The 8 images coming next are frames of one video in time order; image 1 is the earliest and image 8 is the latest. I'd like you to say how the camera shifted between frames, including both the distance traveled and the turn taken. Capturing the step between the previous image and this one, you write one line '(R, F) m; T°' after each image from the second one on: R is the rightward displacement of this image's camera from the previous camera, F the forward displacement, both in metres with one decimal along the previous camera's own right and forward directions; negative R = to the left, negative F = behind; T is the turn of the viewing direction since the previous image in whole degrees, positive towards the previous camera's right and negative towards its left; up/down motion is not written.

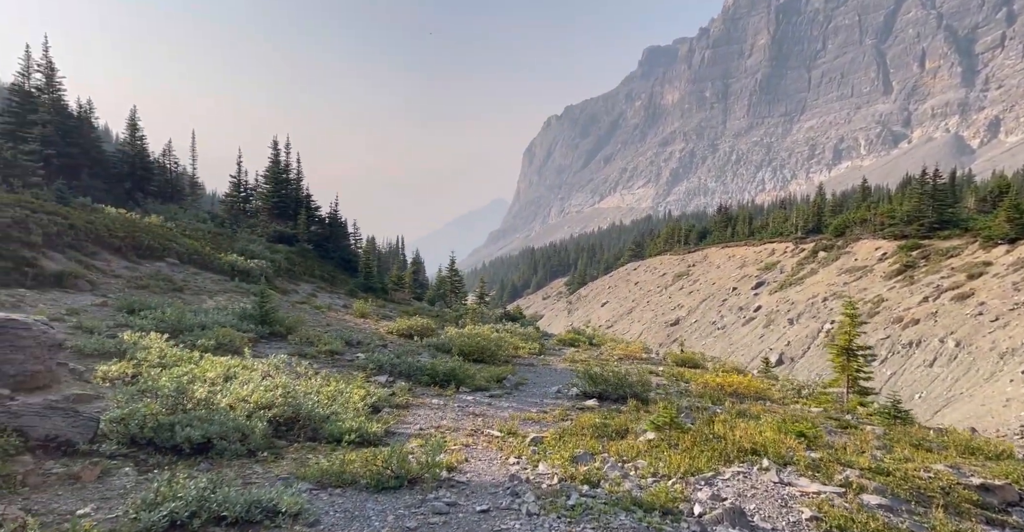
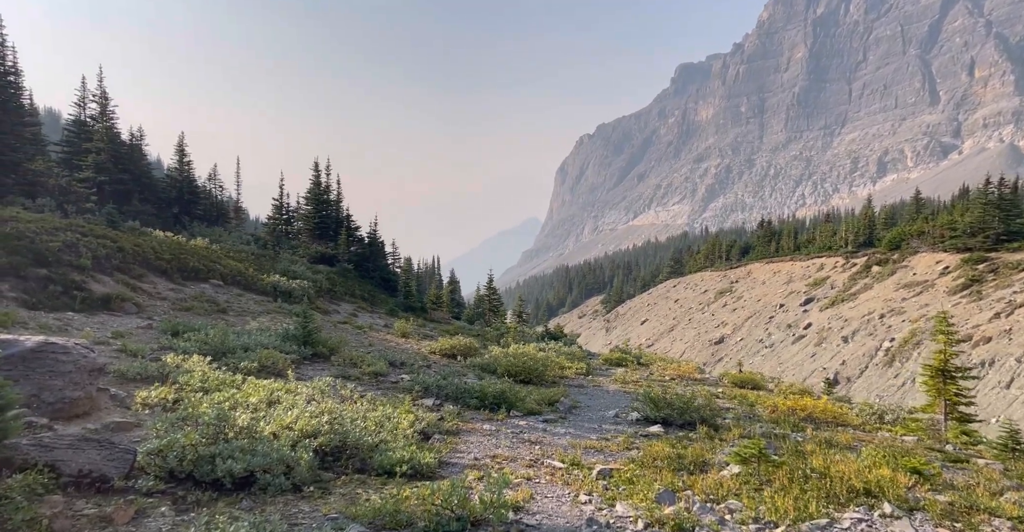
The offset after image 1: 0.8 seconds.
(-0.5, +1.1) m; -3°
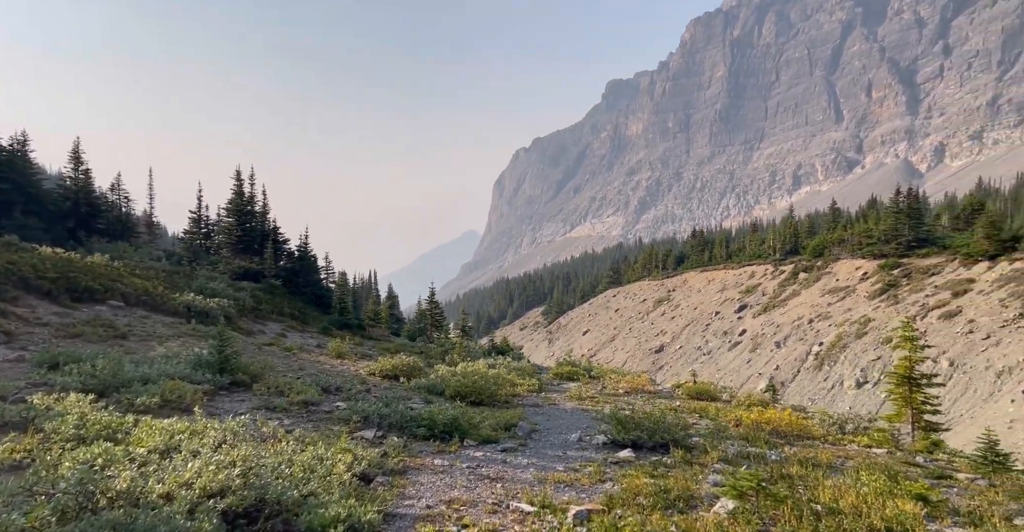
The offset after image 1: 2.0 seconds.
(-0.2, +2.1) m; +5°
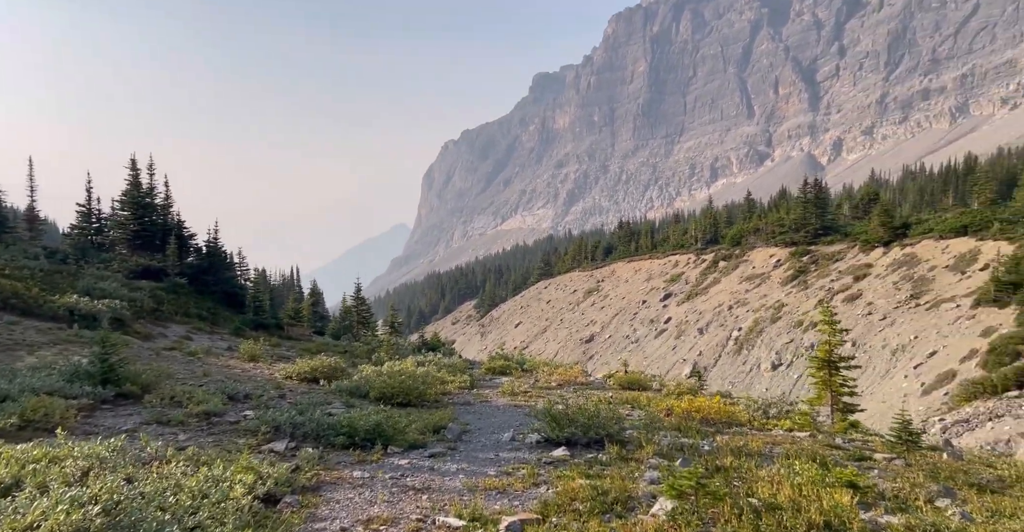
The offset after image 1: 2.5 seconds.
(+0.1, +1.2) m; +5°
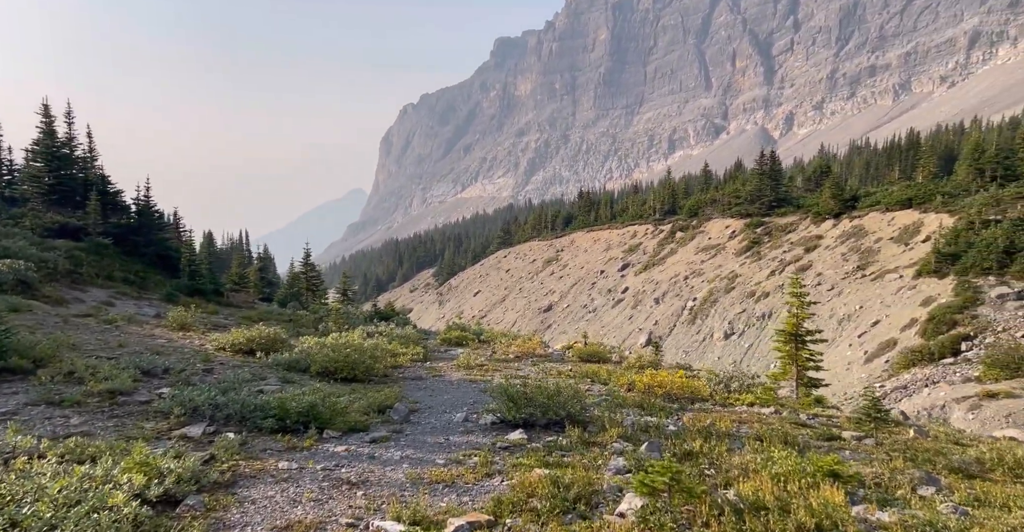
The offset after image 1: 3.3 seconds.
(+0.1, +1.6) m; +3°
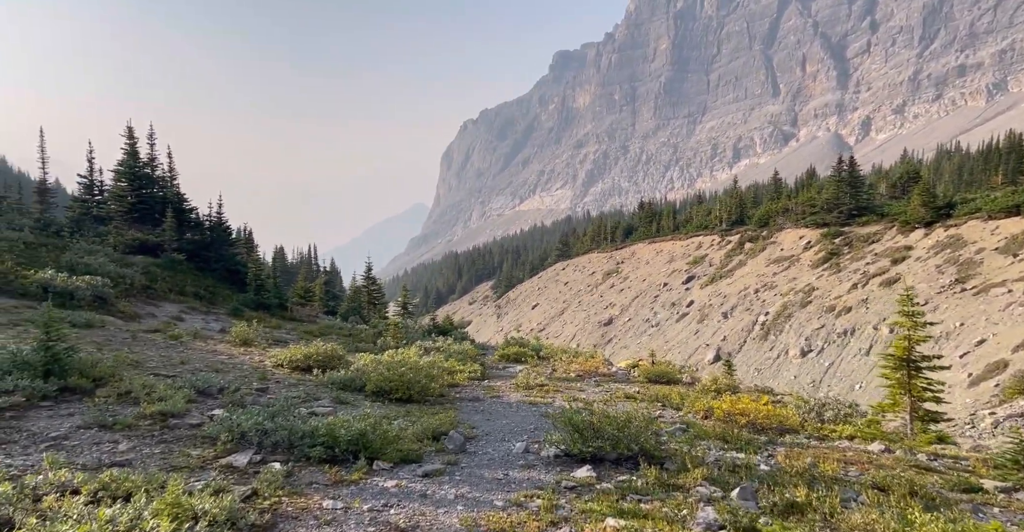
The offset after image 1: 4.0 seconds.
(-0.1, +1.1) m; -5°
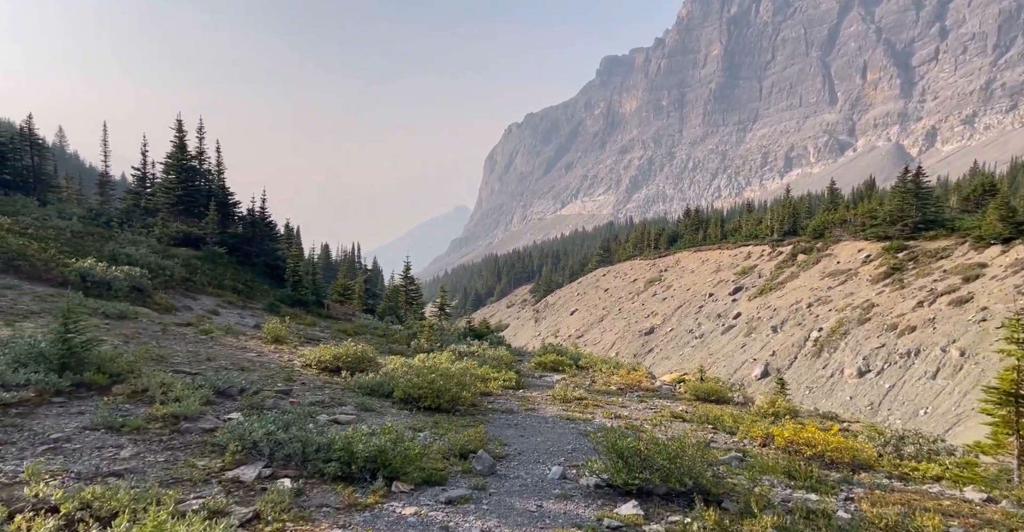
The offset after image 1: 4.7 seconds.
(0.0, +1.2) m; -3°
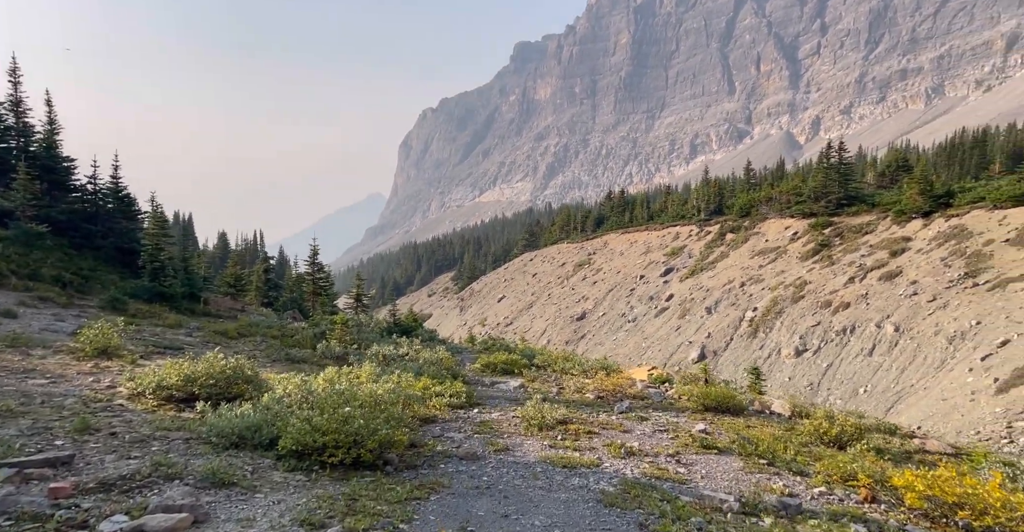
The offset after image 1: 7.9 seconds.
(-0.7, +7.2) m; +6°
